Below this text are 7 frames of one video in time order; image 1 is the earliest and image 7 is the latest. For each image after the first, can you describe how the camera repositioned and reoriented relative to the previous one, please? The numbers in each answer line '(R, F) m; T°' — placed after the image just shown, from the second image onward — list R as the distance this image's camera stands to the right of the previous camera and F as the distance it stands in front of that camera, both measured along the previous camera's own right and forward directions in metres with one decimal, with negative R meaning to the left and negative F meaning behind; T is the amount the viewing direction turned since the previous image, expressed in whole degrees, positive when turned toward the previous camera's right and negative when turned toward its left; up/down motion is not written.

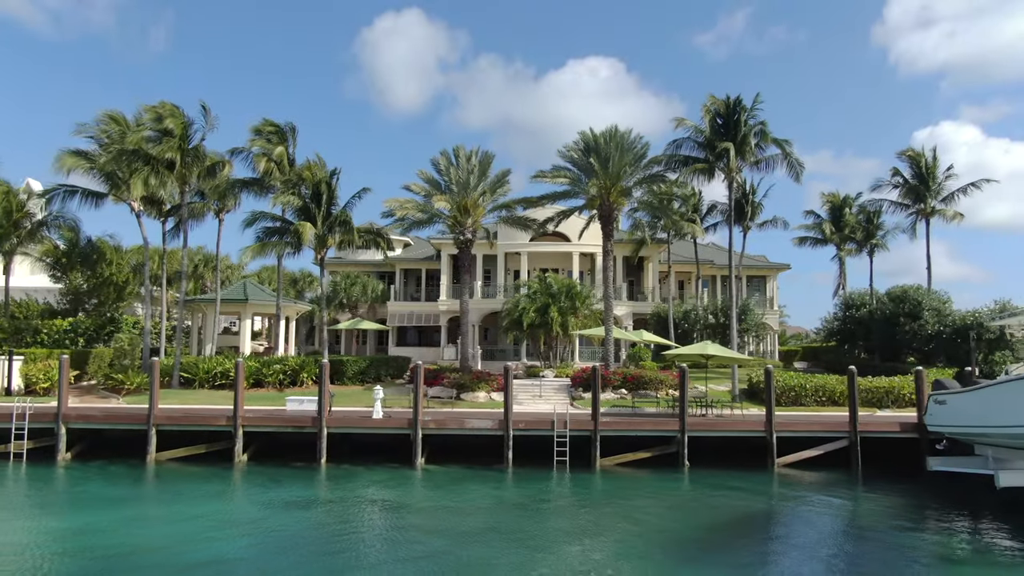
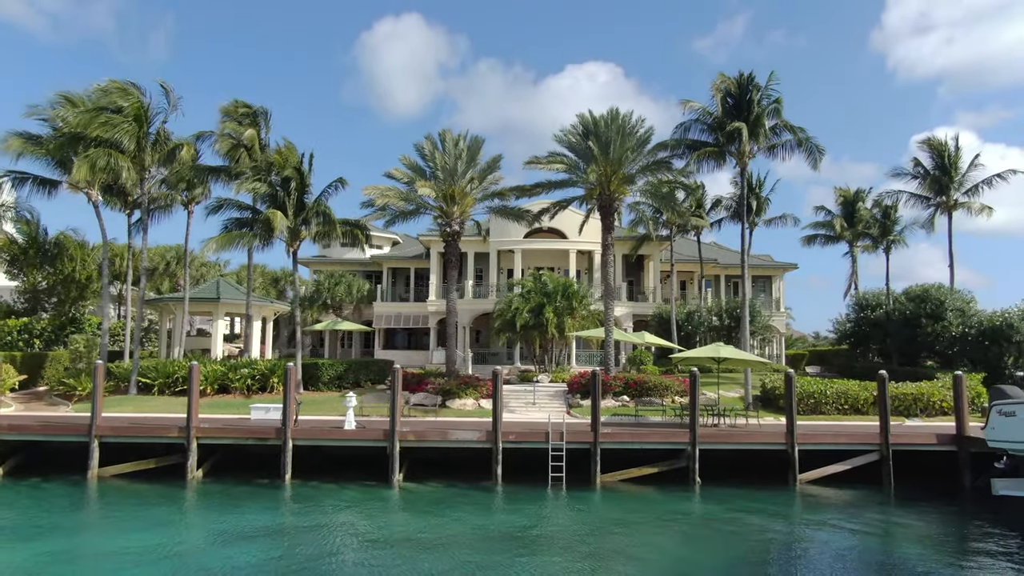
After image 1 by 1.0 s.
(+0.2, +2.8) m; 0°
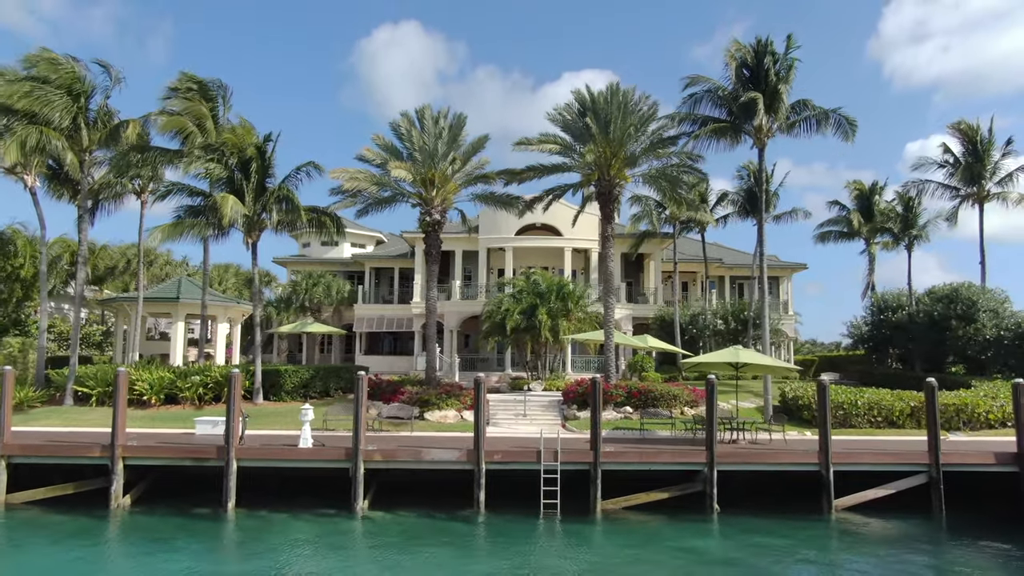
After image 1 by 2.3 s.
(+0.2, +3.4) m; 0°
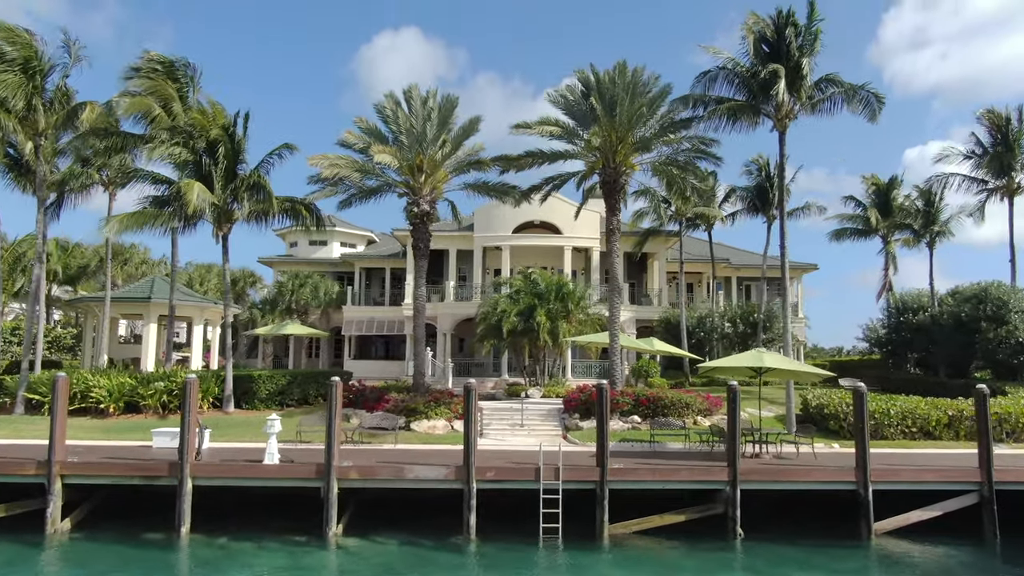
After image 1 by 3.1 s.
(+0.1, +2.3) m; 0°
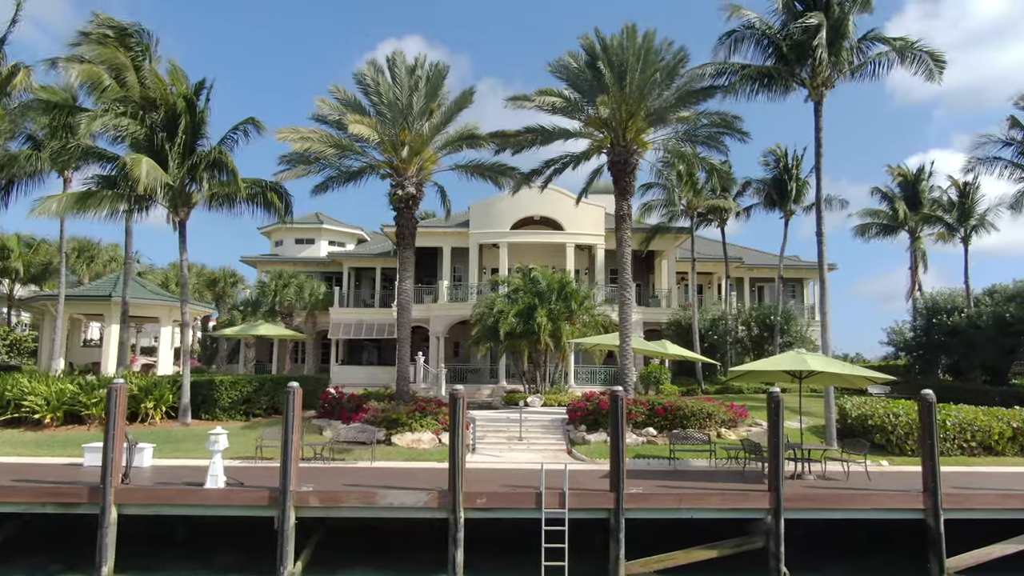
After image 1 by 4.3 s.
(+0.1, +2.9) m; 0°
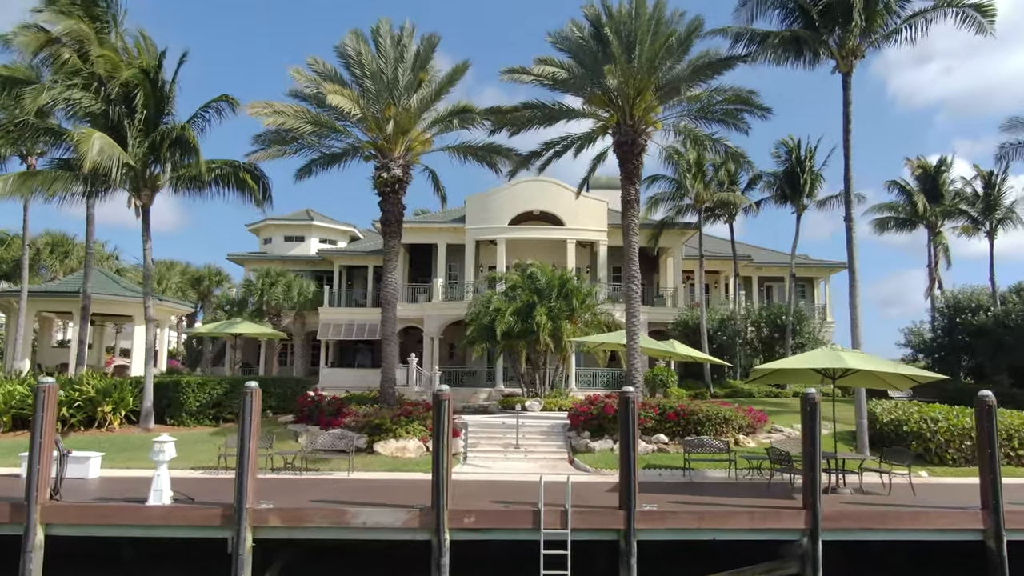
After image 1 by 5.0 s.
(+0.1, +1.9) m; 0°
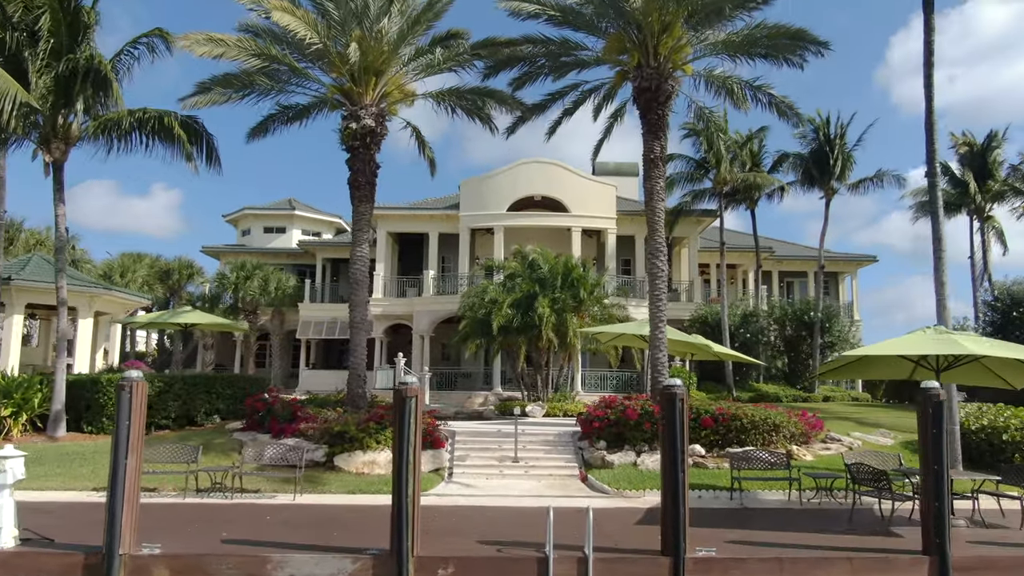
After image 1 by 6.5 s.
(0.0, +3.6) m; 0°
